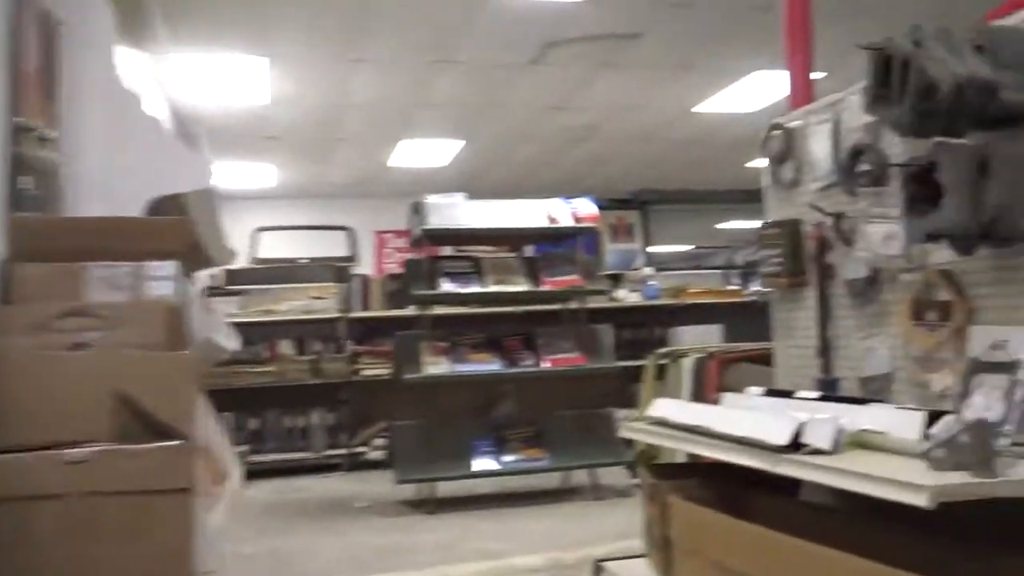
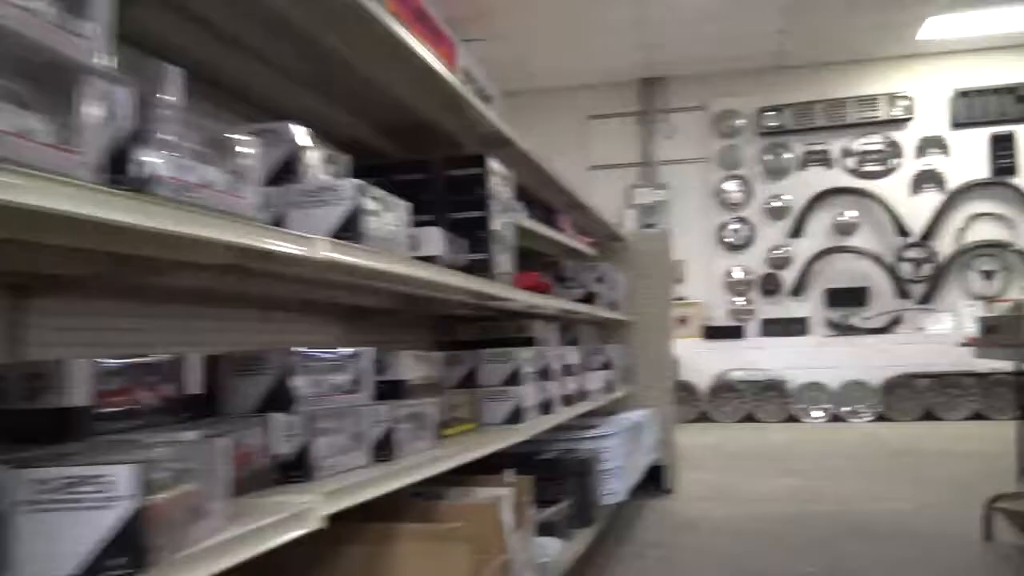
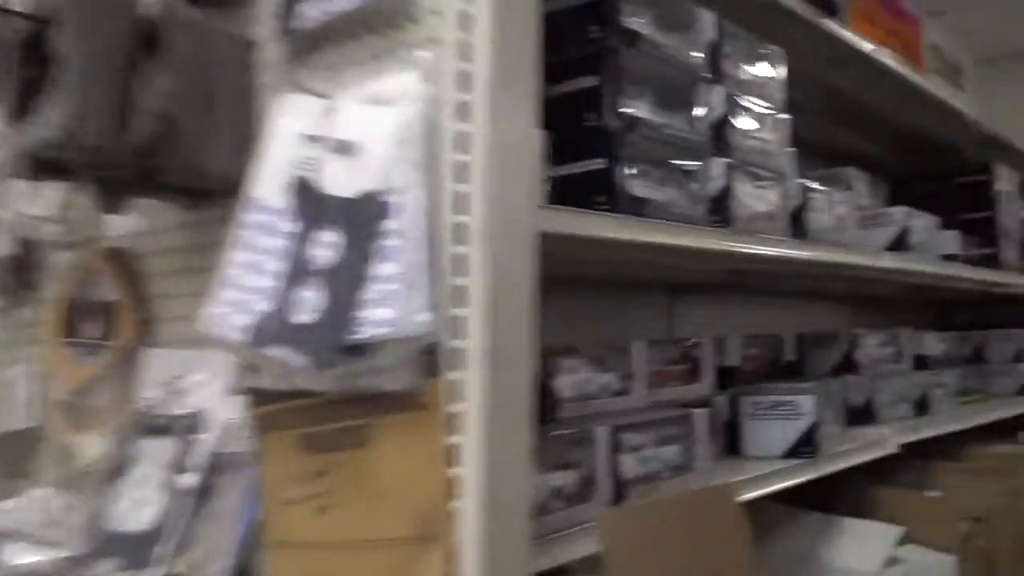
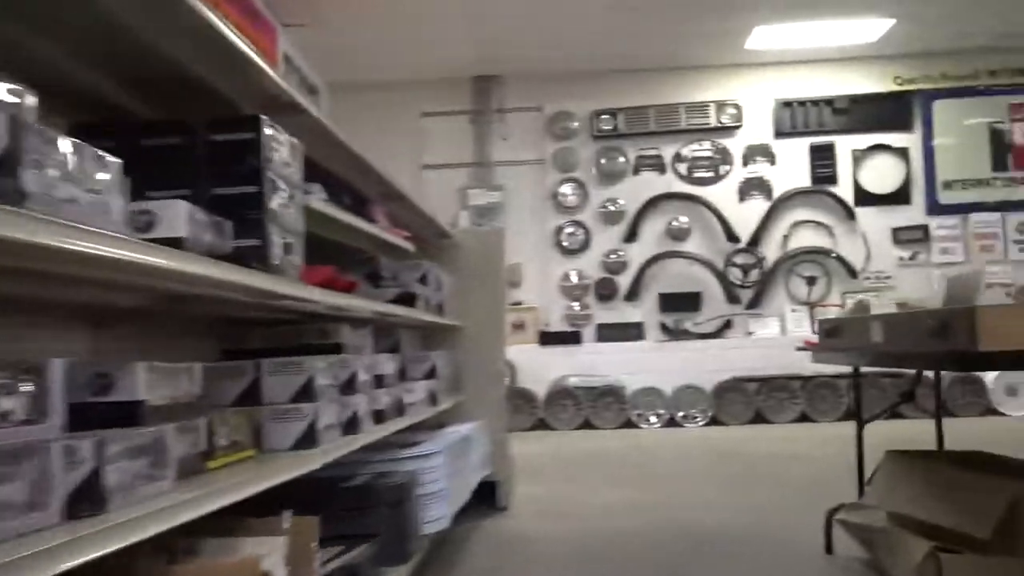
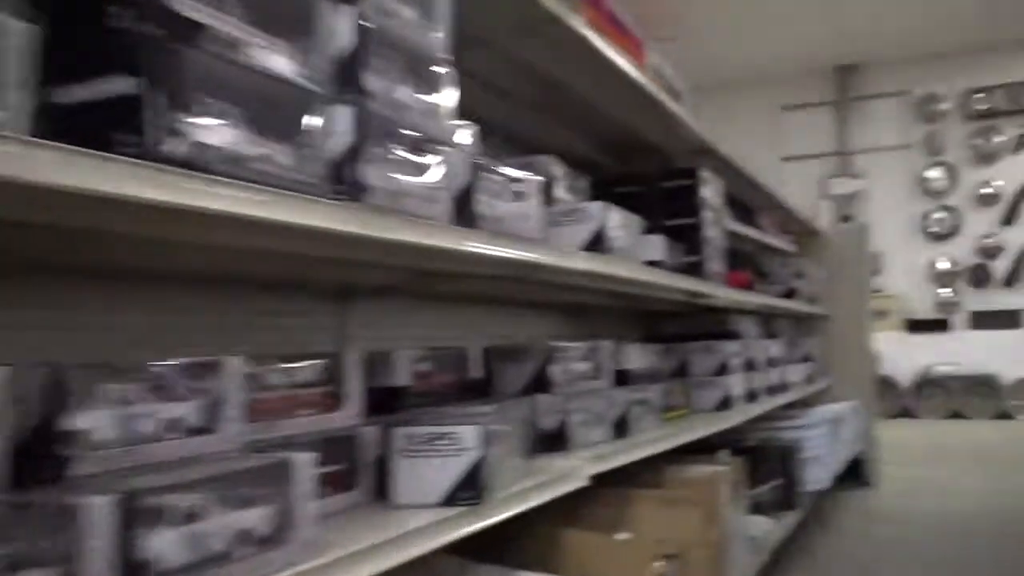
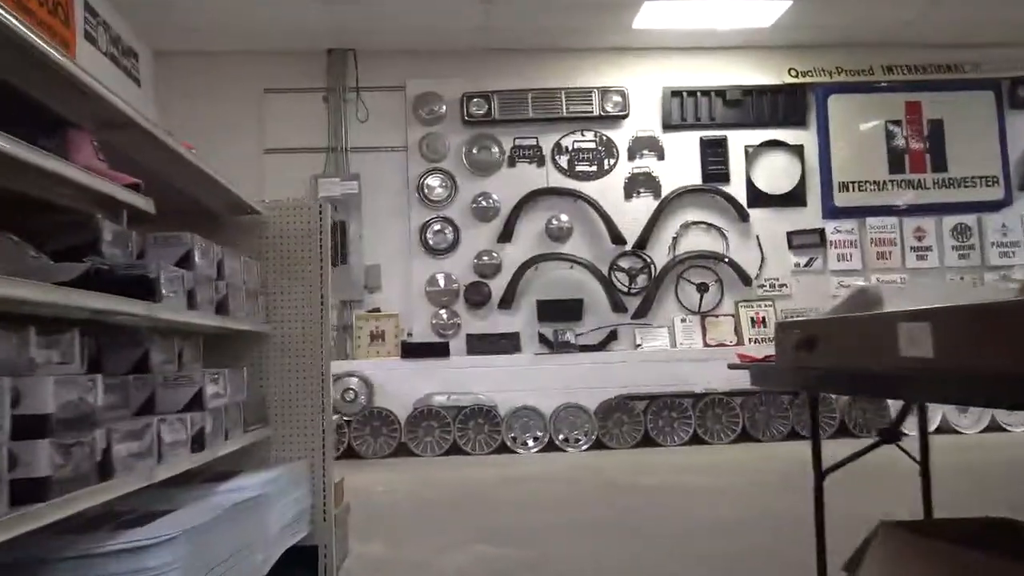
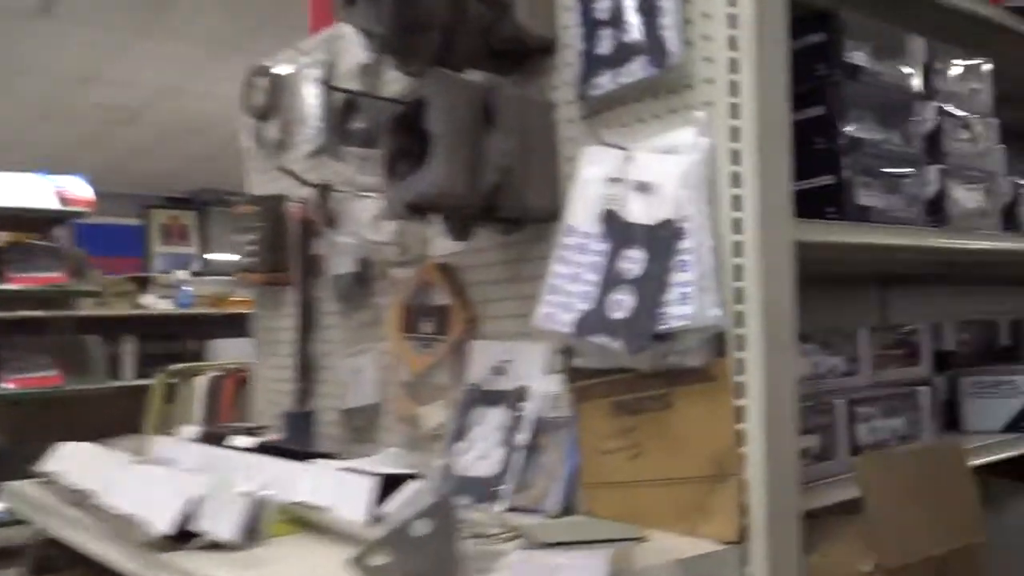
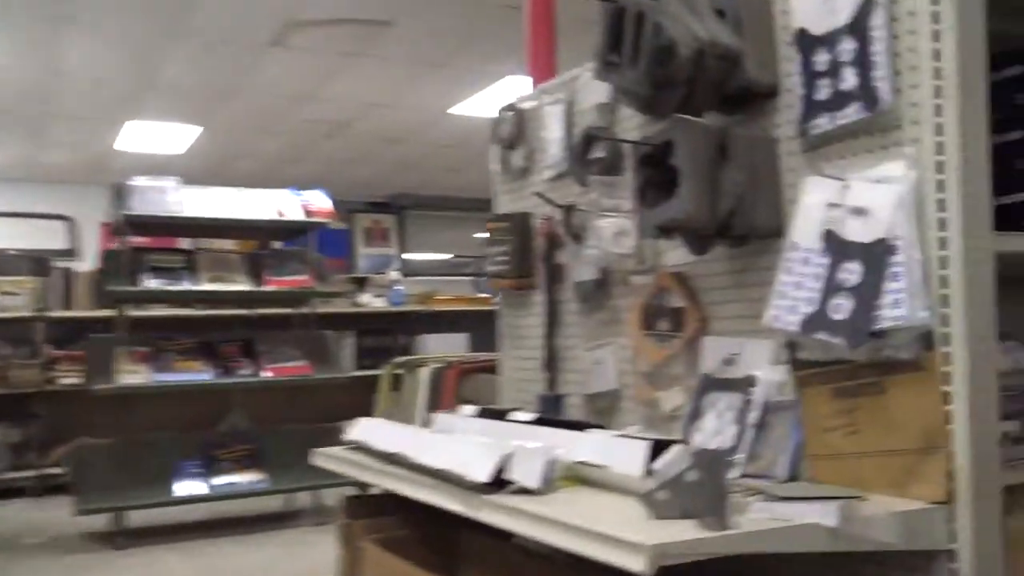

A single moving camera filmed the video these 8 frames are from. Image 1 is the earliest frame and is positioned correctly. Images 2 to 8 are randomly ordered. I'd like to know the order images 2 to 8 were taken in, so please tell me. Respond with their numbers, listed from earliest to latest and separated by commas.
8, 7, 3, 5, 2, 4, 6
